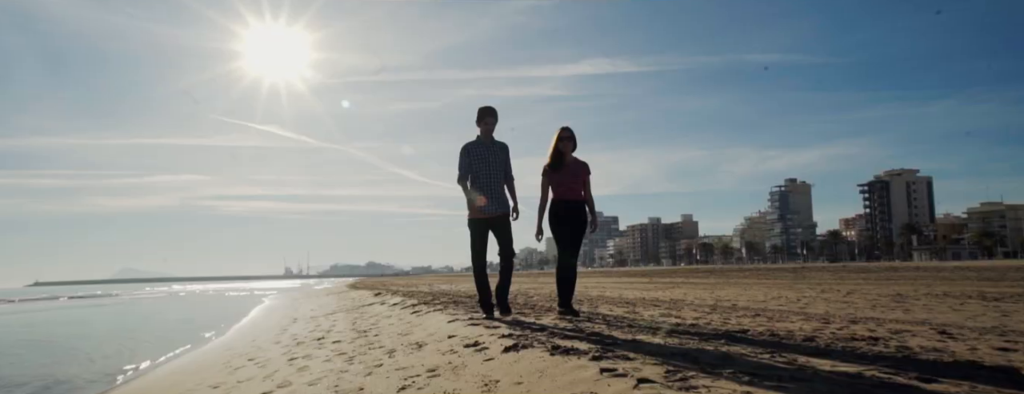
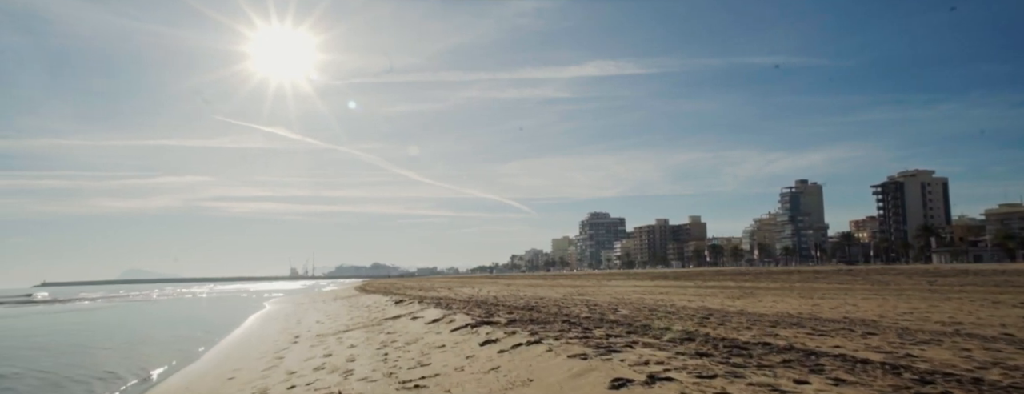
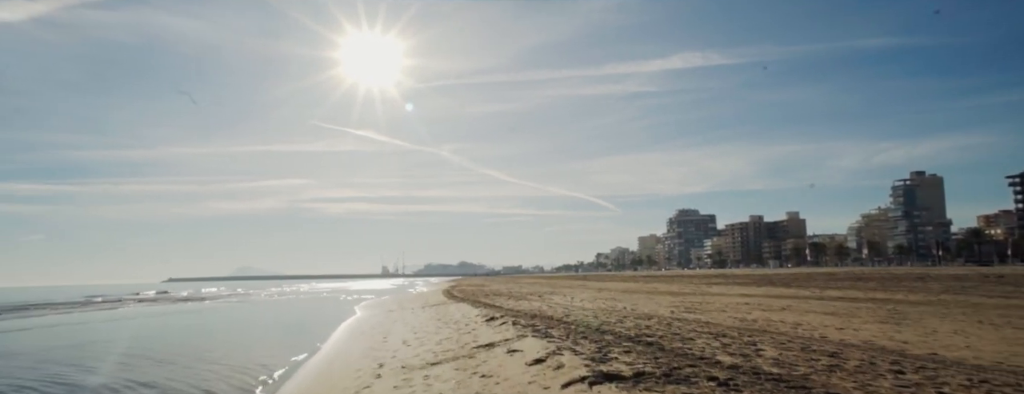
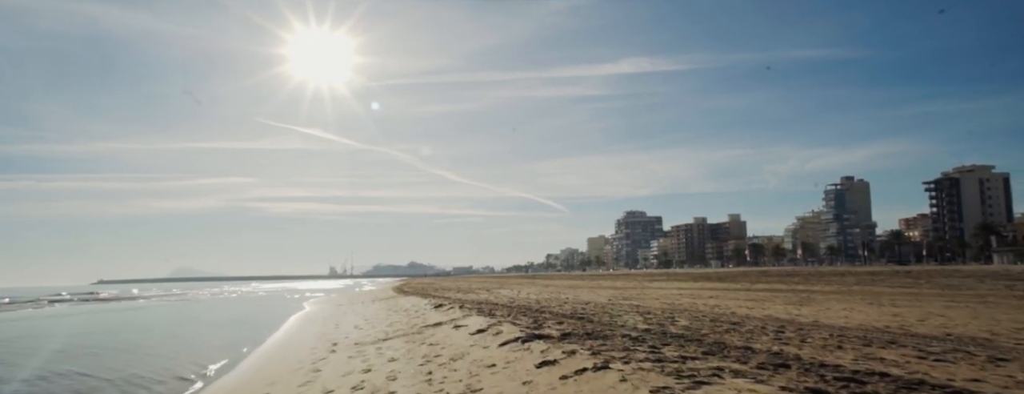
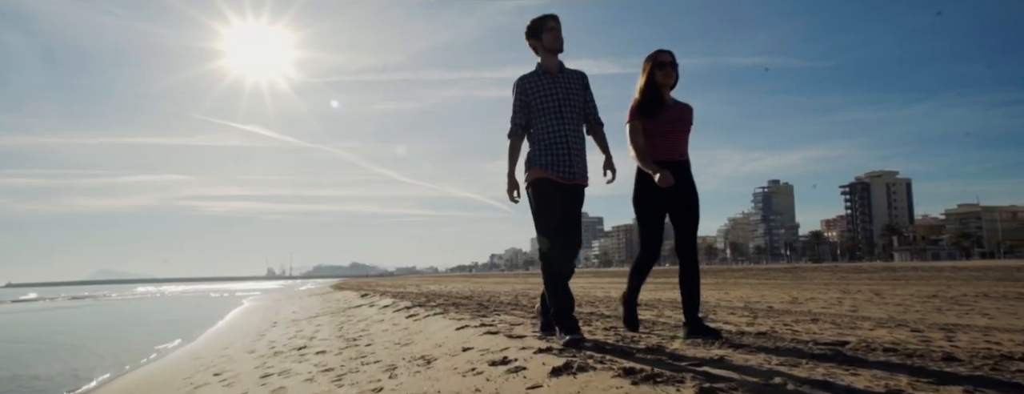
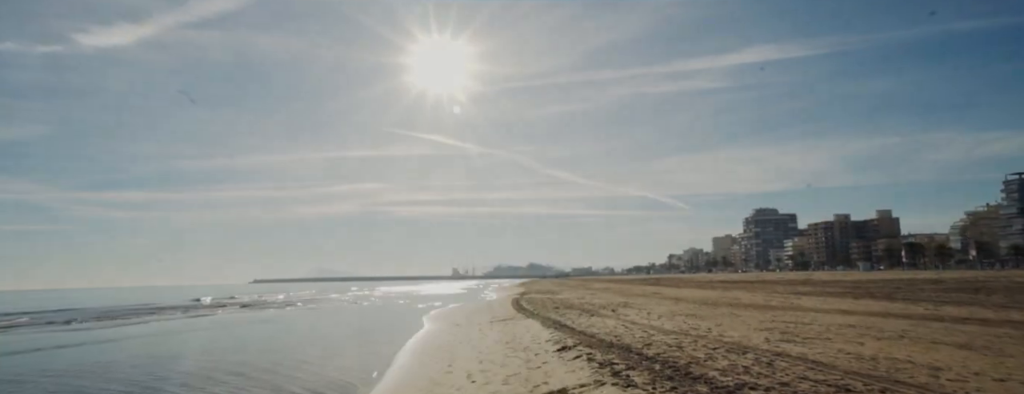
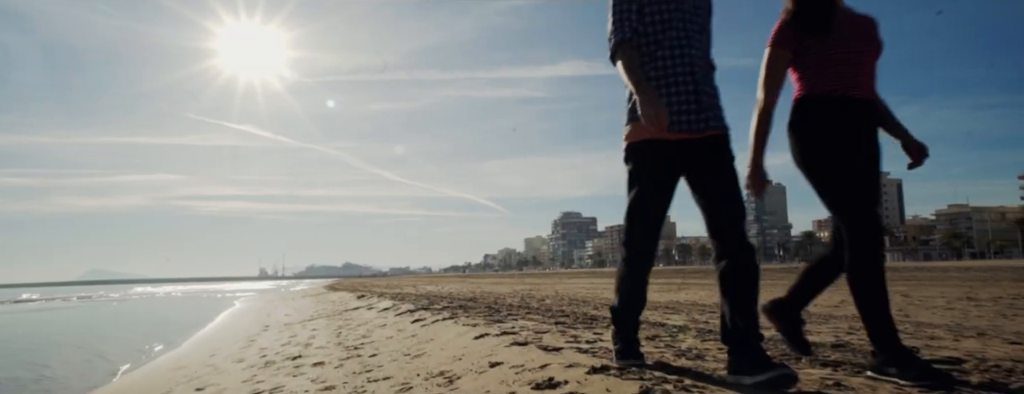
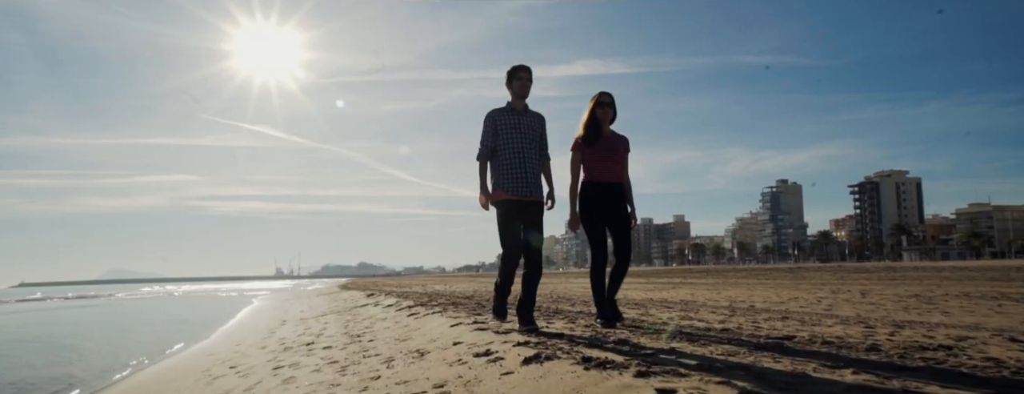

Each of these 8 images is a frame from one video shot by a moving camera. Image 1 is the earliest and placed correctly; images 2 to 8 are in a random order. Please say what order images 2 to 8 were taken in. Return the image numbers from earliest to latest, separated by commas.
8, 5, 7, 2, 4, 3, 6
